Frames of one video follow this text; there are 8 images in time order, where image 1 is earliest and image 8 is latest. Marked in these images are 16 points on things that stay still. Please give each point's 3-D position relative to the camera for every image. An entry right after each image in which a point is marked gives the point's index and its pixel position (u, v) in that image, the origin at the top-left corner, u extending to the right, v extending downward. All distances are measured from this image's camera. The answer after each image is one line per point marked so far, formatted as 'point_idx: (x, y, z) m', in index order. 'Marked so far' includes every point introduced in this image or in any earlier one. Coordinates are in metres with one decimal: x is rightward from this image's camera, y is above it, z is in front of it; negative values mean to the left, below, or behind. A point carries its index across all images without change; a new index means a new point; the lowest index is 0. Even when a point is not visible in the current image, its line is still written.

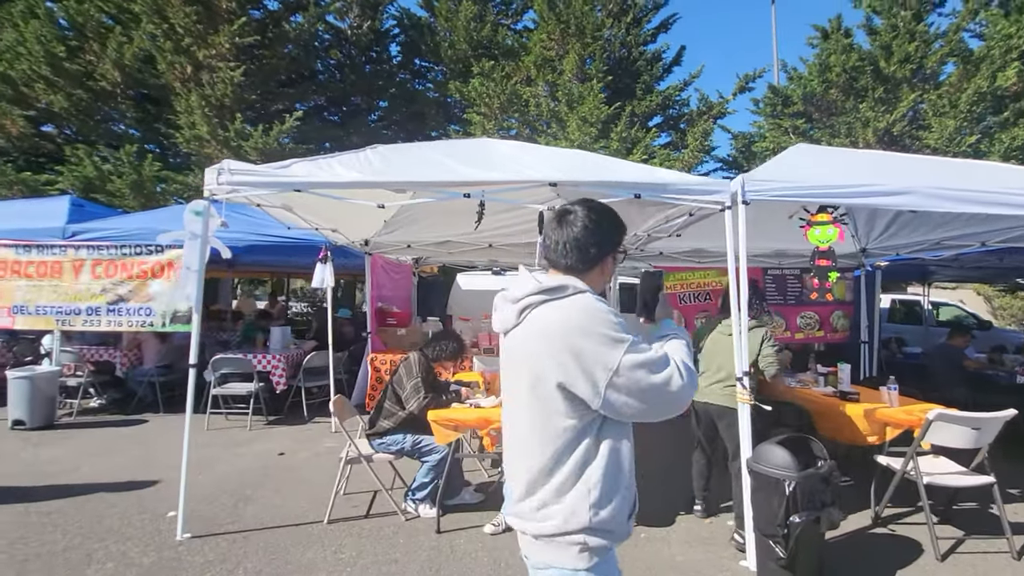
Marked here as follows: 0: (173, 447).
0: (-4.0, -1.9, +5.8) m
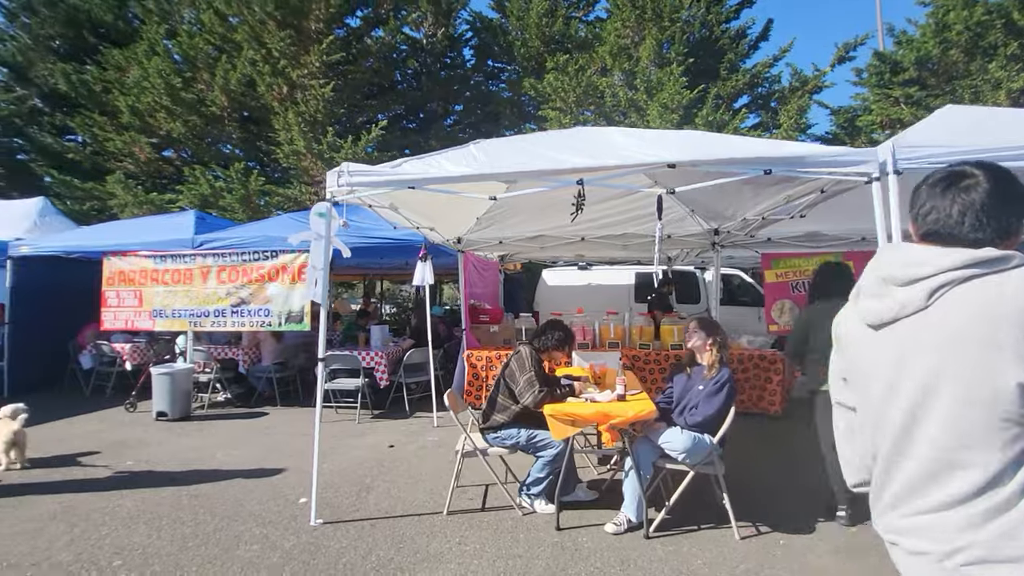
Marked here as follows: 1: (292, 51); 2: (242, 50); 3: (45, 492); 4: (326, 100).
0: (-2.7, -1.9, +6.2) m
1: (-7.7, +8.3, +17.2) m
2: (-9.9, +8.7, +18.1) m
3: (-4.2, -1.8, +4.4) m
4: (-6.5, +6.6, +17.1) m
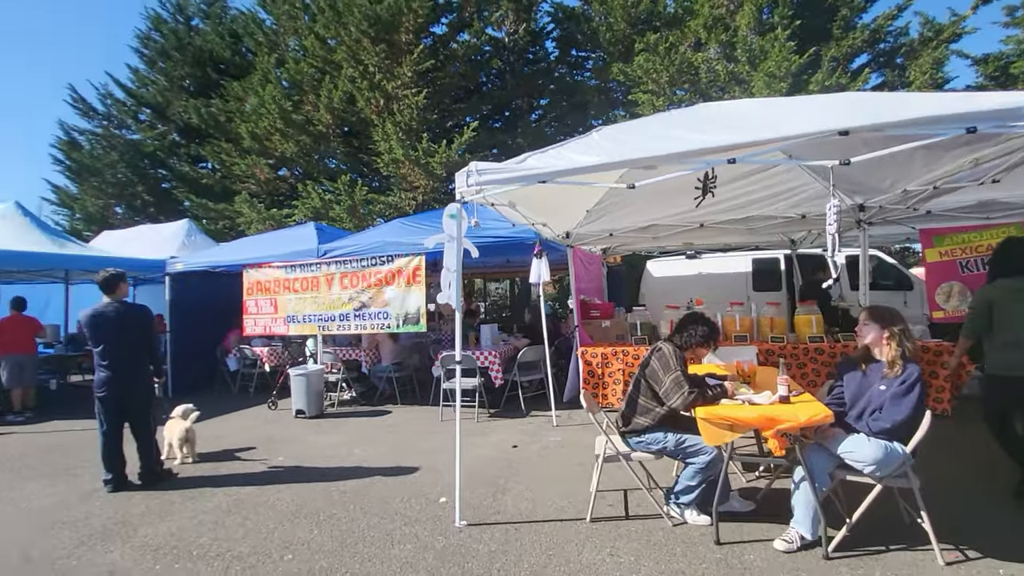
0: (-1.2, -1.9, +6.3) m
1: (-4.6, +8.2, +18.0) m
2: (-6.7, +8.6, +19.3) m
3: (-2.9, -1.9, +4.9) m
4: (-3.3, +6.5, +17.7) m
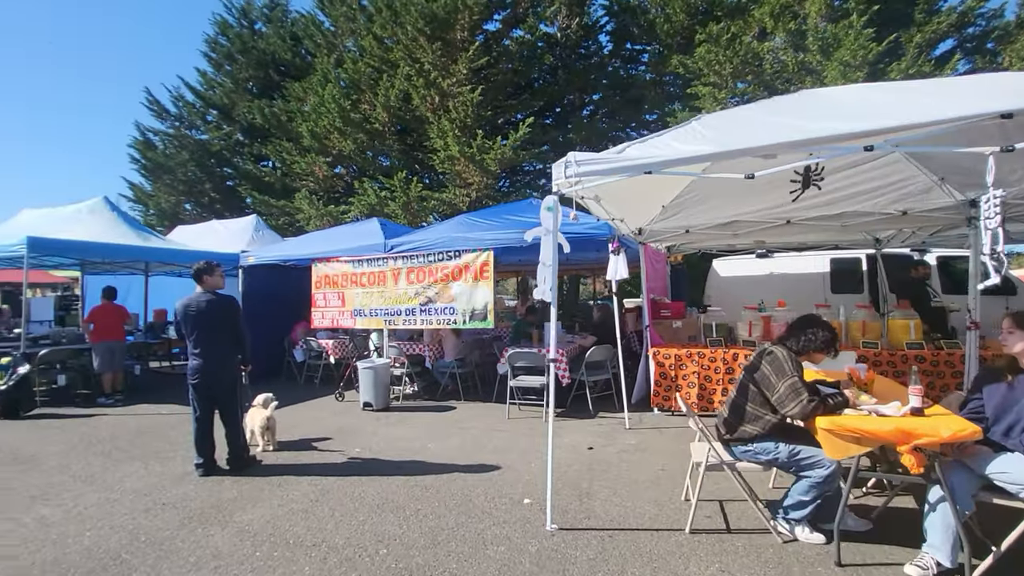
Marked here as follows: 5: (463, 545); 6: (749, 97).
0: (-0.3, -1.9, +6.3) m
1: (-2.6, +8.3, +18.1) m
2: (-4.5, +8.8, +19.5) m
3: (-2.1, -1.9, +5.0) m
4: (-1.4, +6.6, +17.8) m
5: (-0.4, -1.8, +3.5) m
6: (+8.1, +6.6, +17.0) m
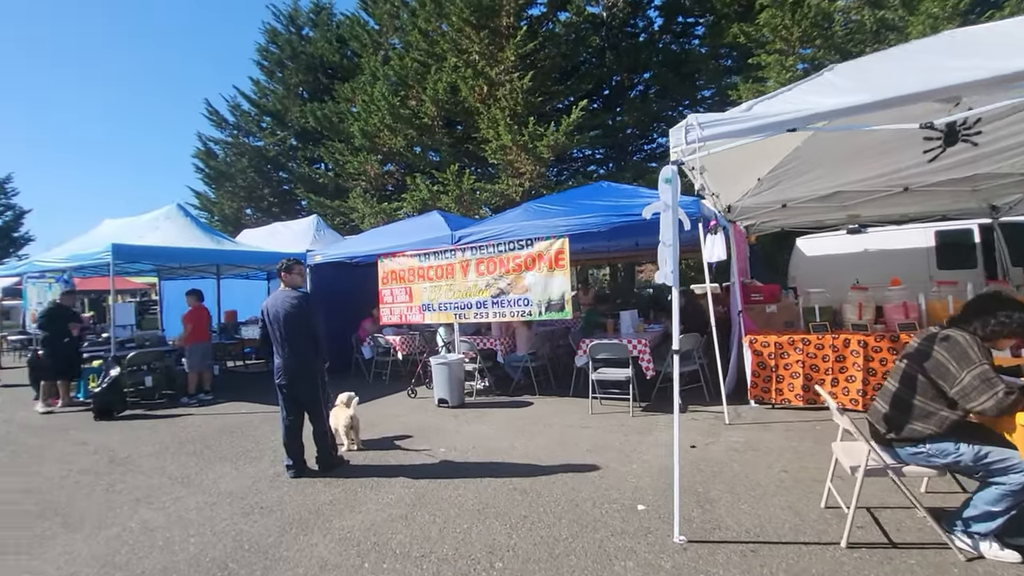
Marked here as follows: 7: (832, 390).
0: (+0.8, -1.7, +5.9) m
1: (-0.8, +8.6, +17.8) m
2: (-2.6, +9.0, +19.4) m
3: (-1.2, -1.8, +4.8) m
4: (+0.4, +6.9, +17.3) m
5: (+0.5, -1.7, +3.2) m
6: (+9.7, +7.2, +15.7) m
7: (+4.0, -1.3, +6.2) m
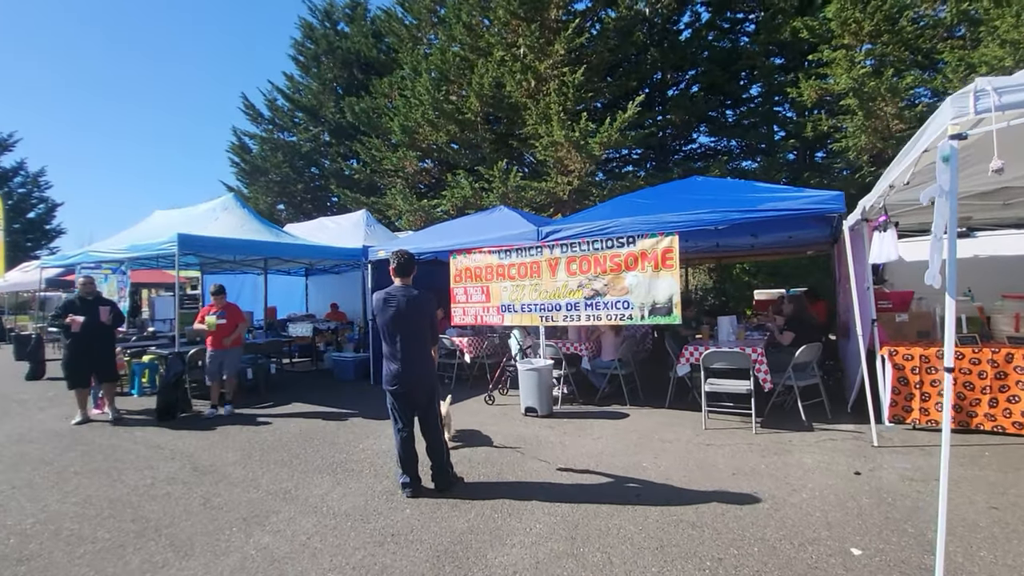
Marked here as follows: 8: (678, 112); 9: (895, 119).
0: (+2.1, -1.7, +5.3) m
1: (+0.9, +8.6, +17.2) m
2: (-0.8, +9.0, +18.9) m
3: (+0.1, -1.8, +4.2) m
4: (+2.1, +6.9, +16.8) m
5: (+1.7, -1.7, +2.6) m
6: (+11.4, +7.0, +15.0) m
7: (+5.3, -1.4, +5.5) m
8: (+6.6, +6.8, +19.0) m
9: (+11.2, +4.9, +14.4) m
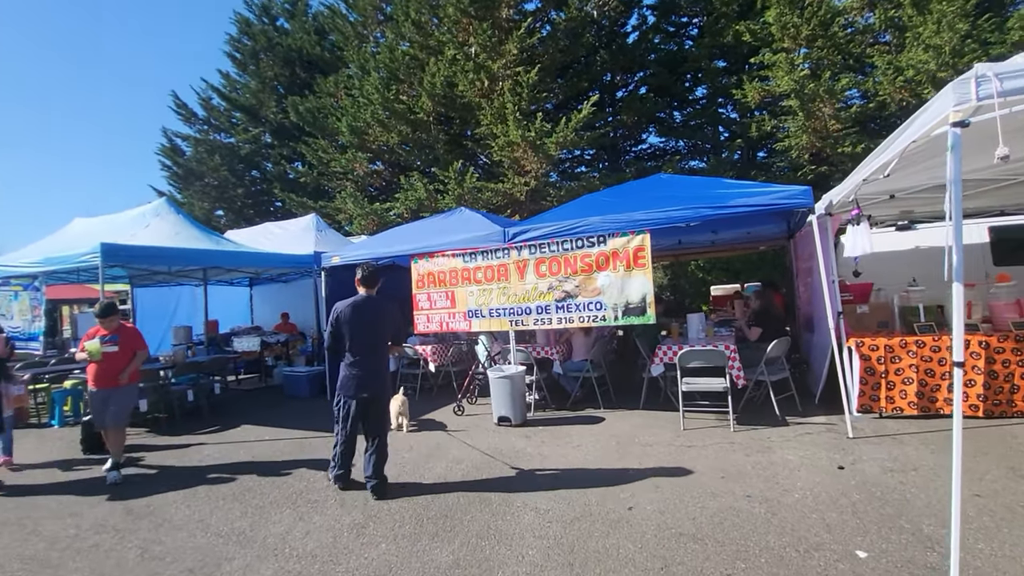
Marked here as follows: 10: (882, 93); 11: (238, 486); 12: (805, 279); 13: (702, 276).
0: (+1.8, -1.7, +5.2) m
1: (-0.8, +8.5, +17.0) m
2: (-2.7, +8.8, +18.4) m
3: (-0.1, -1.8, +3.9) m
4: (+0.5, +6.8, +16.6) m
5: (+1.7, -1.7, +2.4) m
6: (+9.9, +7.2, +15.7) m
7: (+5.0, -1.2, +5.7) m
8: (+4.7, +6.9, +19.3) m
9: (+9.8, +5.2, +15.1) m
10: (+11.2, +5.9, +14.9) m
11: (-2.8, -2.0, +5.0) m
12: (+4.6, +0.1, +7.7) m
13: (+6.2, +0.4, +15.9) m
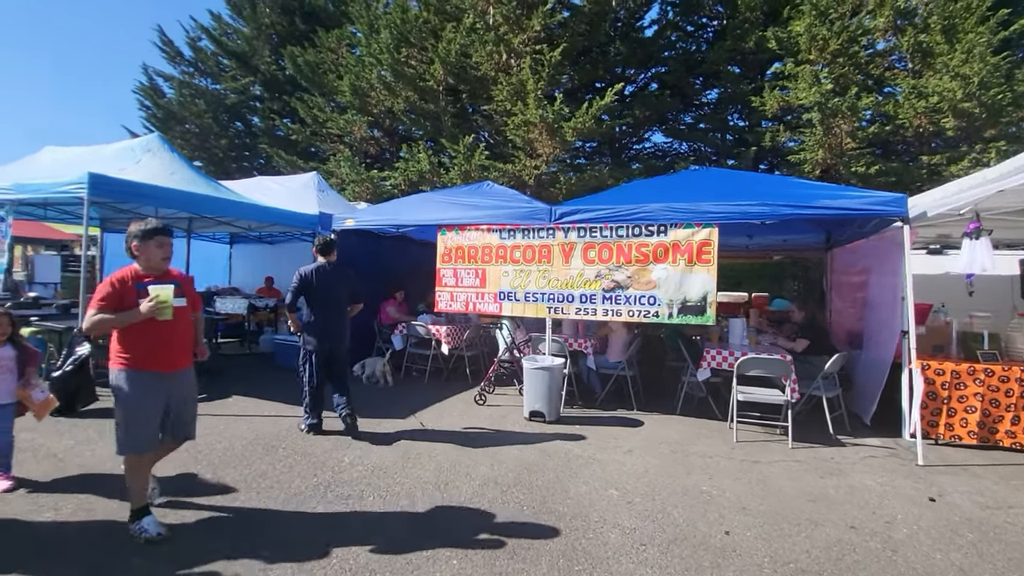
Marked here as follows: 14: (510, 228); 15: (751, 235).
0: (+2.3, -1.7, +4.7) m
1: (0.0, +9.0, +16.2) m
2: (-1.9, +9.5, +17.5) m
3: (+0.5, -1.7, +3.4) m
4: (+1.2, +7.2, +15.9) m
5: (+2.4, -1.8, +2.0) m
6: (+10.6, +6.6, +15.6) m
7: (+5.5, -1.6, +5.4) m
8: (+5.2, +6.9, +18.8) m
9: (+10.3, +4.6, +15.0) m
10: (+11.7, +5.2, +14.8) m
11: (-2.3, -1.6, +4.2) m
12: (+5.1, -0.1, +7.4) m
13: (+6.2, +0.2, +15.7) m
14: (0.0, +0.8, +6.7) m
15: (+4.3, +0.9, +8.7) m
